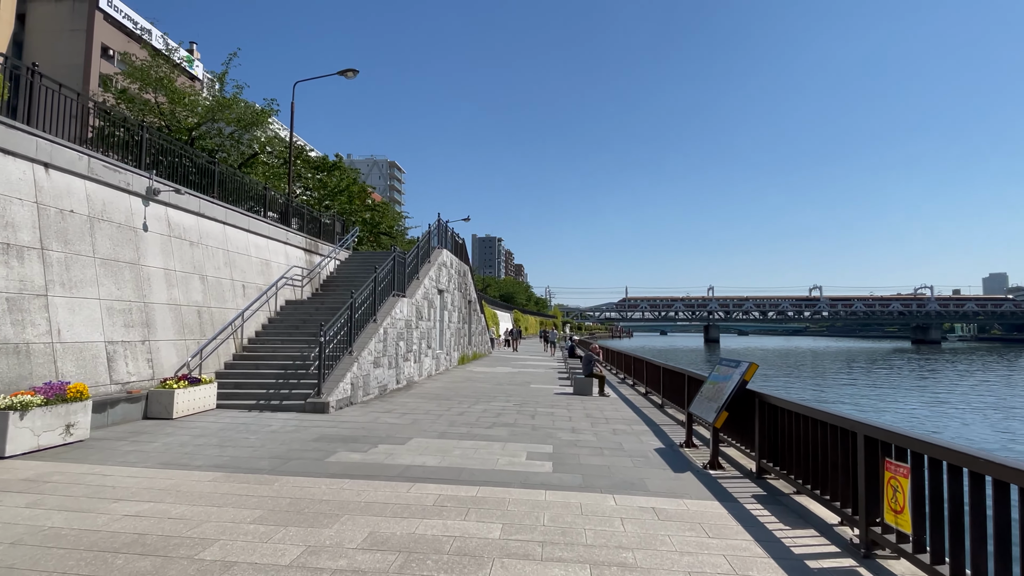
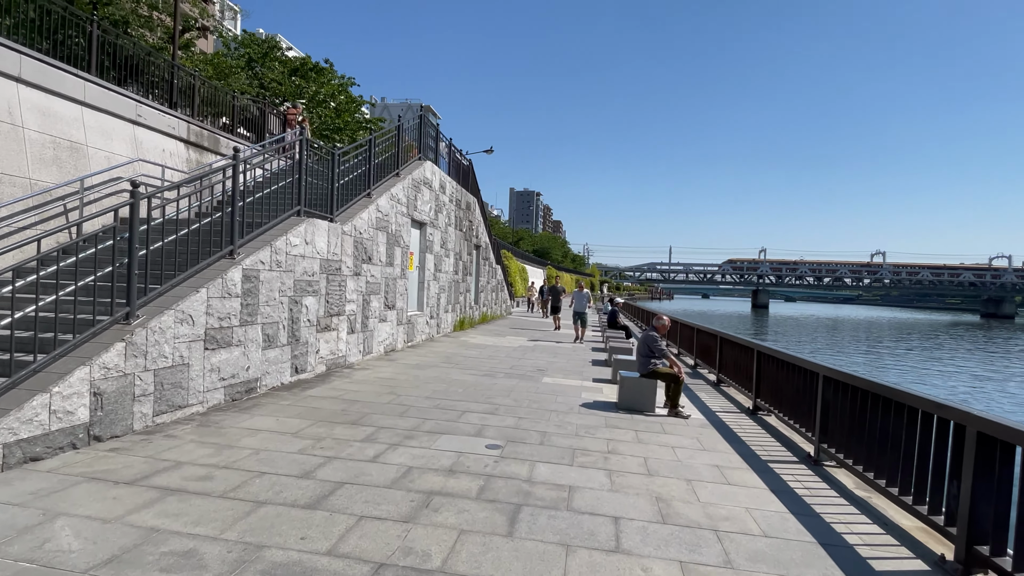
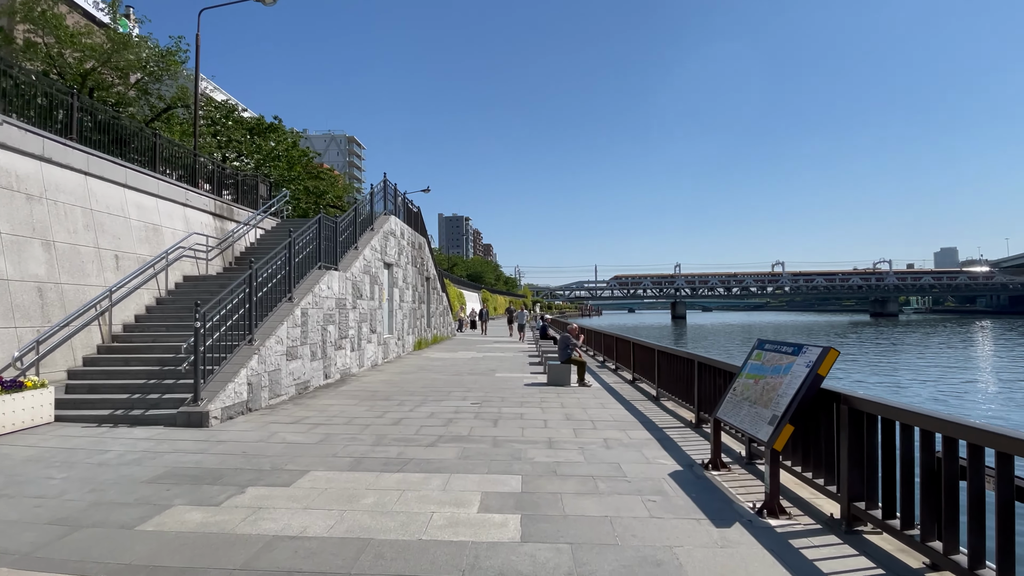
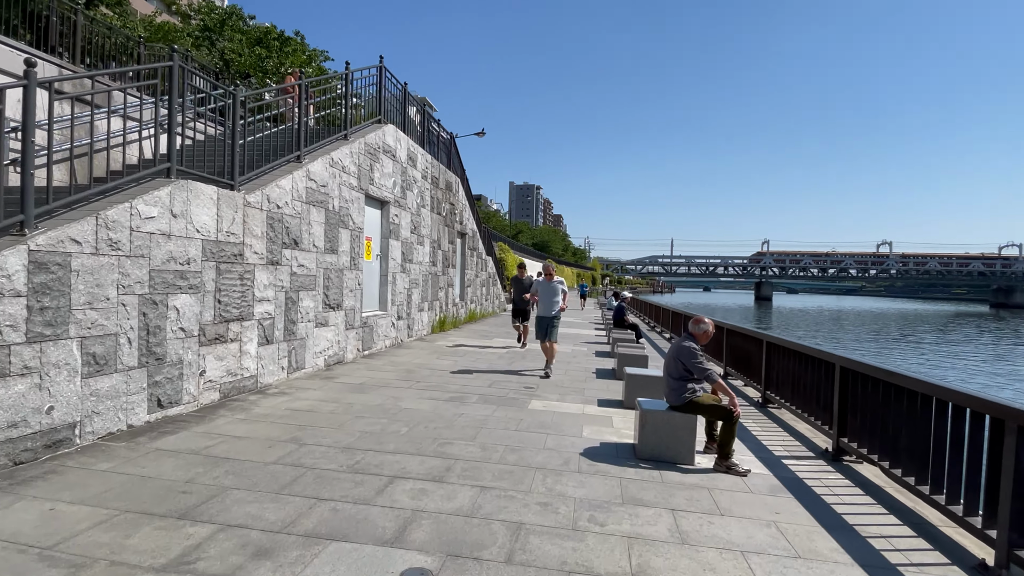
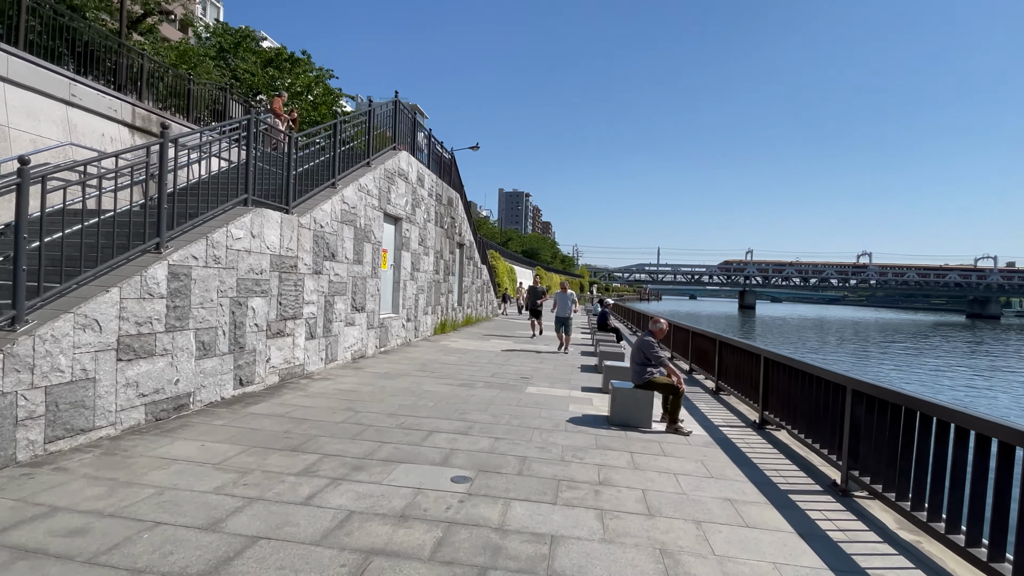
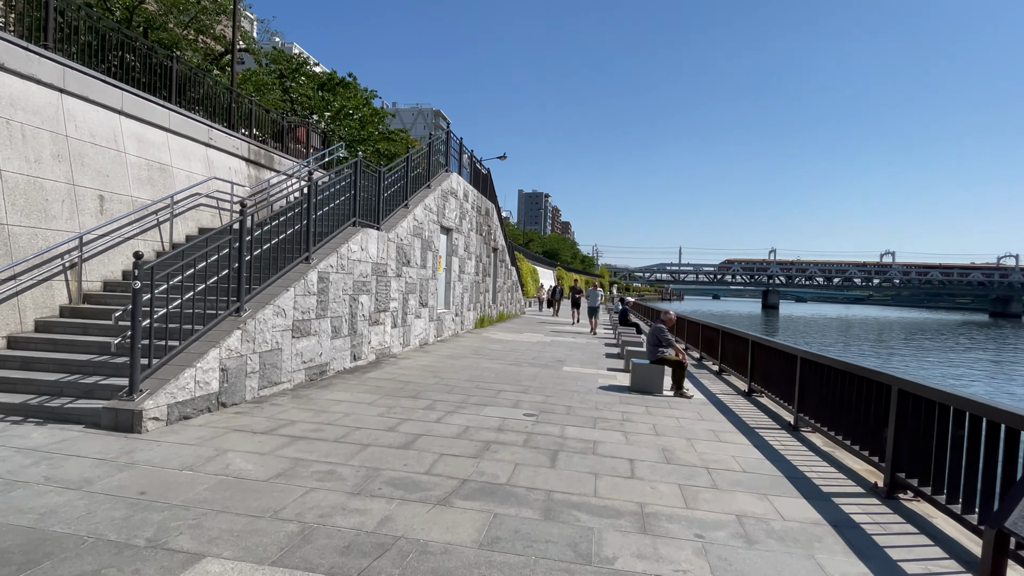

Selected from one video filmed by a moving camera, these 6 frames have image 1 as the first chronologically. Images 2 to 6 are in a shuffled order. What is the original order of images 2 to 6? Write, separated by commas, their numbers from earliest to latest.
3, 6, 2, 5, 4
